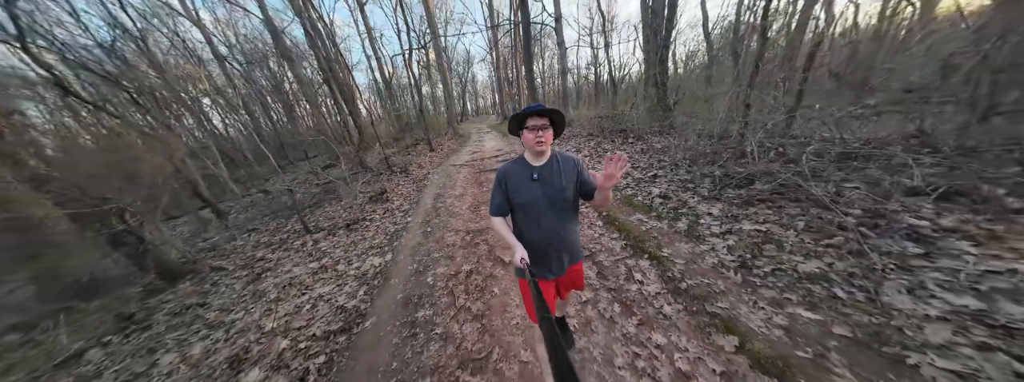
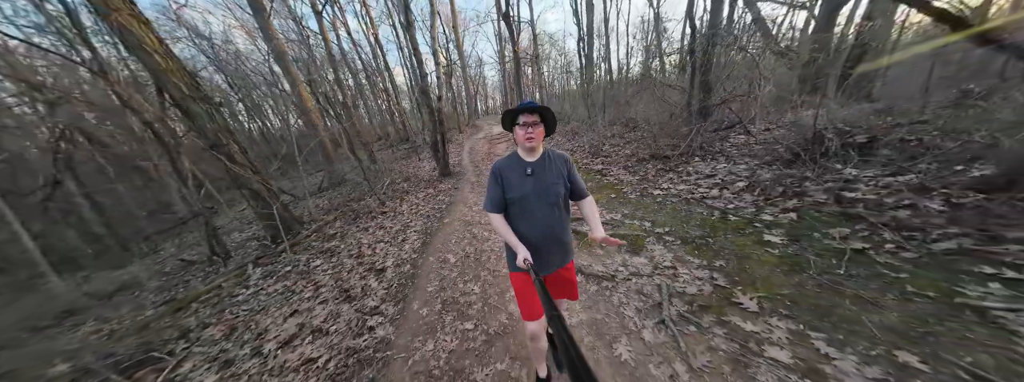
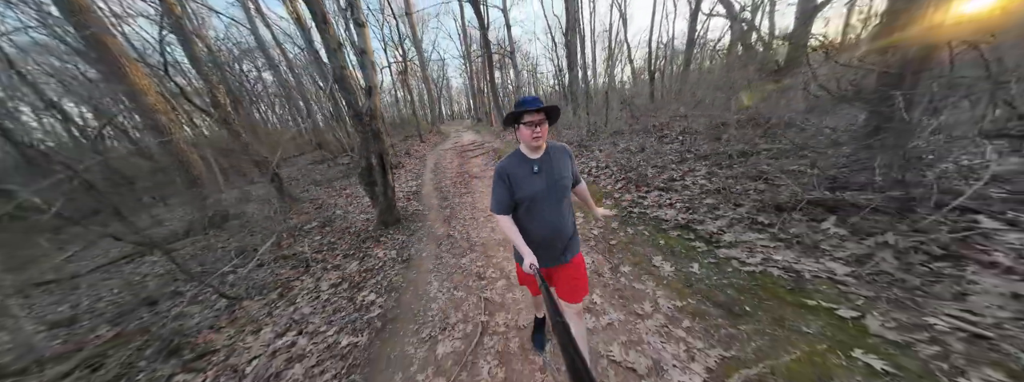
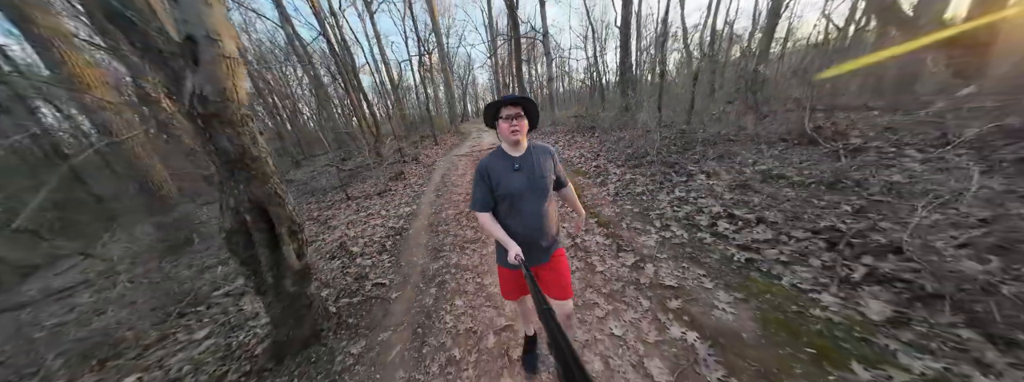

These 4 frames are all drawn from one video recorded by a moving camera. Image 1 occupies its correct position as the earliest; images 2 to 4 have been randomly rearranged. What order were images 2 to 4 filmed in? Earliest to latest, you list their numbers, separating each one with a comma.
4, 3, 2
